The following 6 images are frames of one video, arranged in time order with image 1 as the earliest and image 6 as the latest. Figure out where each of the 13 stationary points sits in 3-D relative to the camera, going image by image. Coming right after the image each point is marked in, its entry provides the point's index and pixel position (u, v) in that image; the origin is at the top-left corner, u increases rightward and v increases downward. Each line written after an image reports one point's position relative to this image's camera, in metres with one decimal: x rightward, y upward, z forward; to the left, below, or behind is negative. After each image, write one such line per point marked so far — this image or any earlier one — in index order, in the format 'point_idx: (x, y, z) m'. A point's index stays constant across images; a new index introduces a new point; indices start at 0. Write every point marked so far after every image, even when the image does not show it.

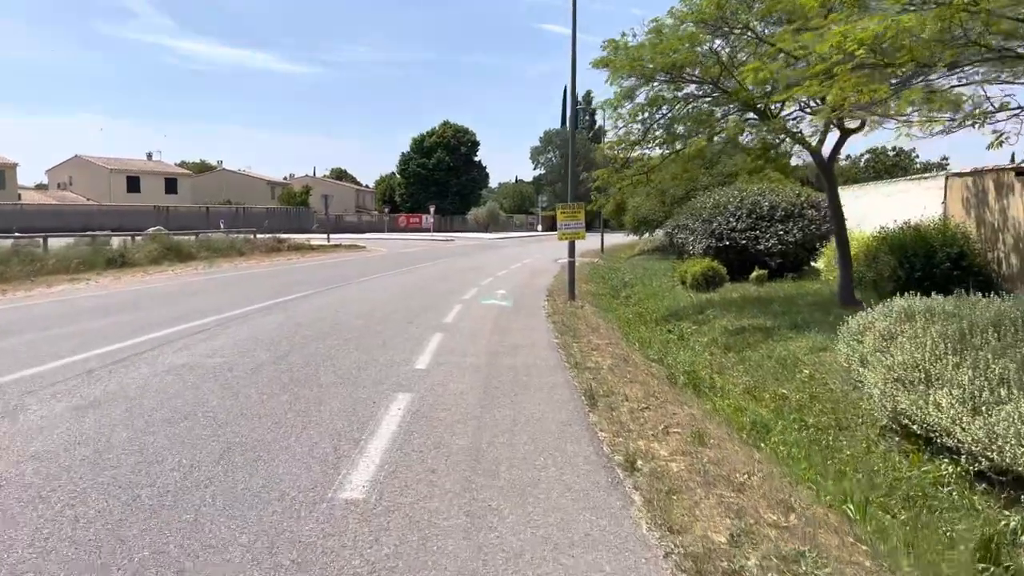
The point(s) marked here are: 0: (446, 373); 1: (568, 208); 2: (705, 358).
0: (-0.6, -0.8, +7.5) m
1: (+1.1, +1.6, +15.6) m
2: (+2.6, -0.9, +10.5) m
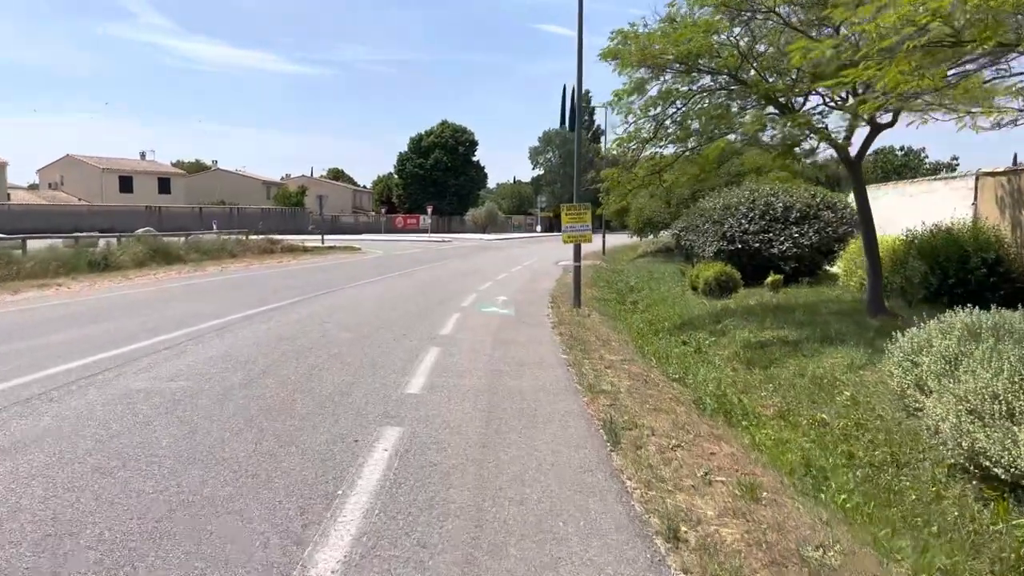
0: (-0.6, -0.9, +6.6) m
1: (+1.2, +1.5, +14.7) m
2: (+2.6, -1.1, +9.5) m
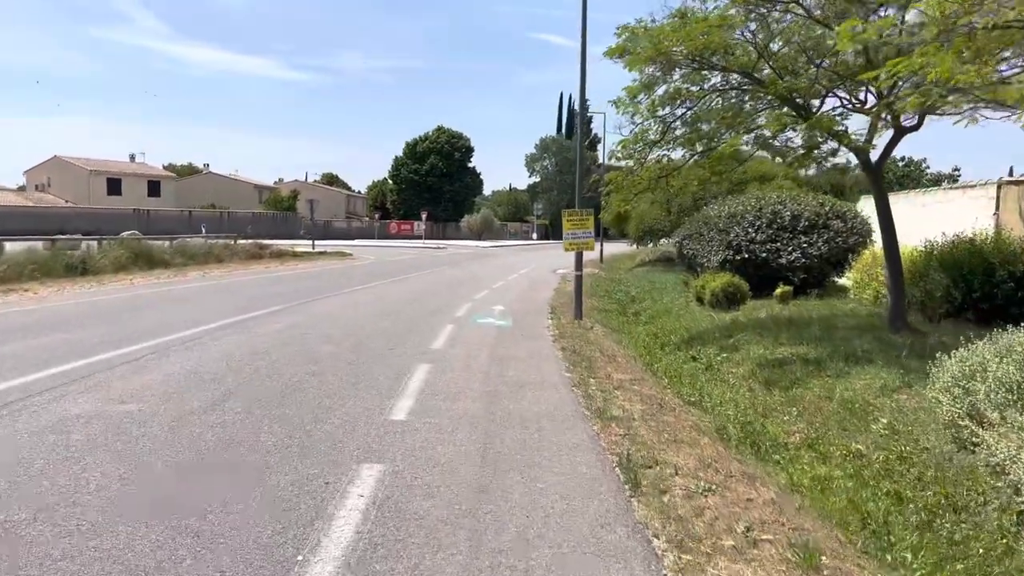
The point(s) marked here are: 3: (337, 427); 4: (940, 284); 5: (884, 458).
0: (-0.6, -1.0, +5.7) m
1: (+1.1, +1.3, +13.9) m
2: (+2.6, -1.2, +8.7) m
3: (-1.3, -1.0, +5.6) m
4: (+6.9, +0.1, +12.6) m
5: (+3.1, -1.4, +6.5) m
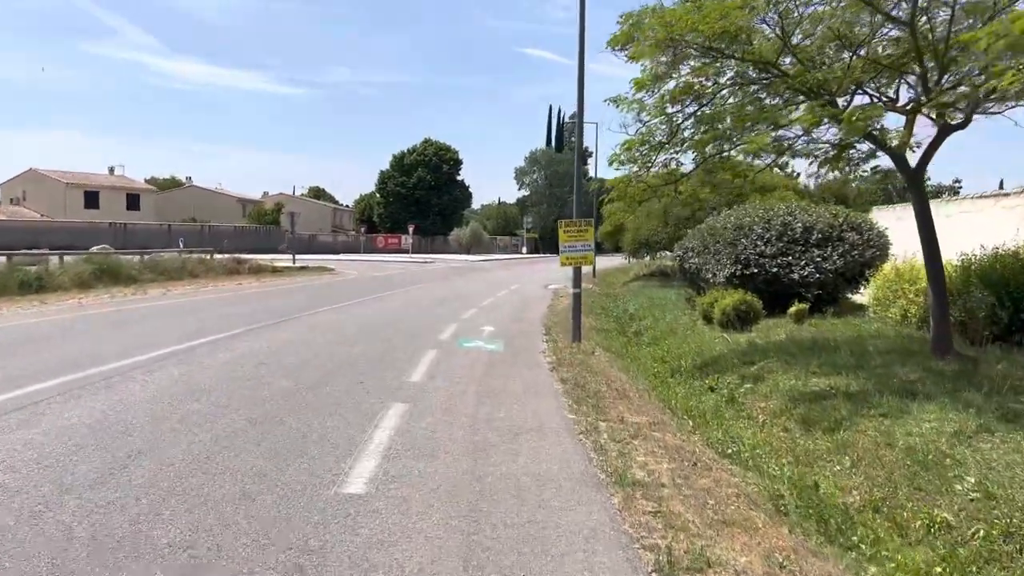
0: (-0.6, -1.2, +4.3) m
1: (+1.0, +1.0, +12.4) m
2: (+2.5, -1.4, +7.2) m
3: (-1.3, -1.2, +4.1) m
4: (+6.8, -0.2, +11.2) m
5: (+3.0, -1.6, +5.0) m
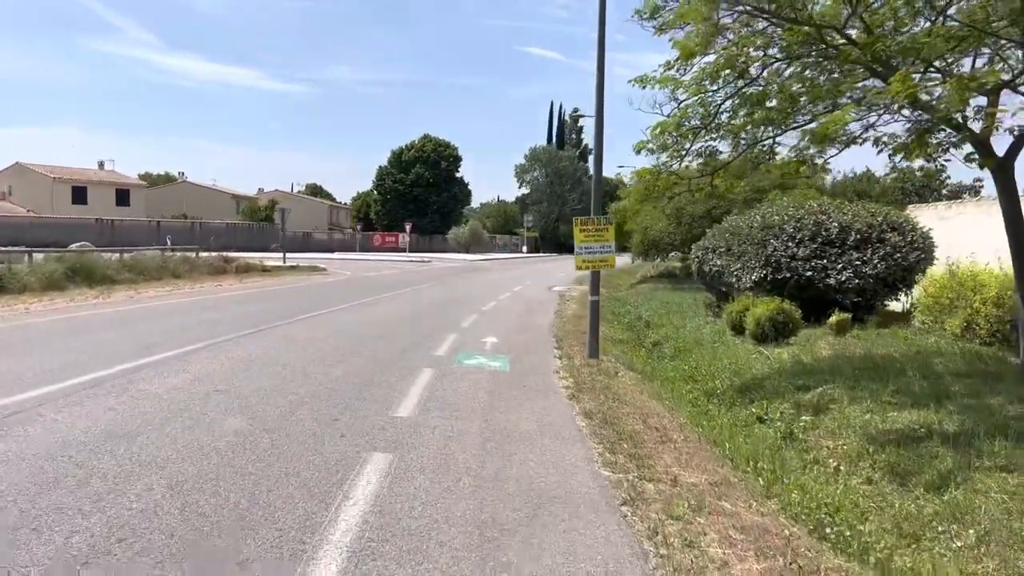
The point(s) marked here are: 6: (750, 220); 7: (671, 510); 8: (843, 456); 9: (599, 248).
0: (-0.5, -1.3, +2.6) m
1: (+1.1, +0.9, +10.8) m
2: (+2.6, -1.5, +5.6) m
3: (-1.2, -1.3, +2.5) m
4: (+6.9, -0.3, +9.6) m
5: (+3.1, -1.7, +3.4) m
6: (+5.3, +1.5, +17.4) m
7: (+0.9, -1.3, +4.5) m
8: (+2.9, -1.4, +6.7) m
9: (+1.2, +0.5, +10.8) m
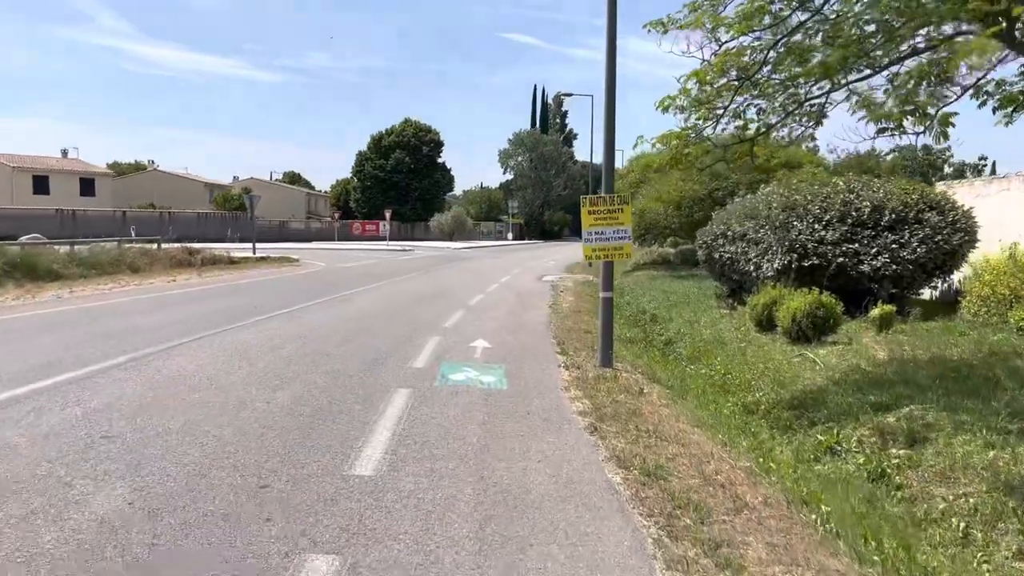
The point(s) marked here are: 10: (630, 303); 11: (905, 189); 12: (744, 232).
0: (-0.4, -1.4, +0.7) m
1: (+1.0, +1.0, +8.9) m
2: (+2.7, -1.5, +3.8) m
3: (-1.0, -1.4, +0.6) m
4: (+6.8, -0.2, +7.8) m
5: (+3.3, -1.7, +1.6) m
6: (+5.1, +1.7, +15.5) m
7: (+1.0, -1.3, +2.6) m
8: (+2.9, -1.4, +4.9) m
9: (+1.1, +0.6, +8.9) m
10: (+2.8, -0.3, +18.4) m
11: (+7.1, +1.8, +14.0) m
12: (+4.7, +1.2, +15.9) m
